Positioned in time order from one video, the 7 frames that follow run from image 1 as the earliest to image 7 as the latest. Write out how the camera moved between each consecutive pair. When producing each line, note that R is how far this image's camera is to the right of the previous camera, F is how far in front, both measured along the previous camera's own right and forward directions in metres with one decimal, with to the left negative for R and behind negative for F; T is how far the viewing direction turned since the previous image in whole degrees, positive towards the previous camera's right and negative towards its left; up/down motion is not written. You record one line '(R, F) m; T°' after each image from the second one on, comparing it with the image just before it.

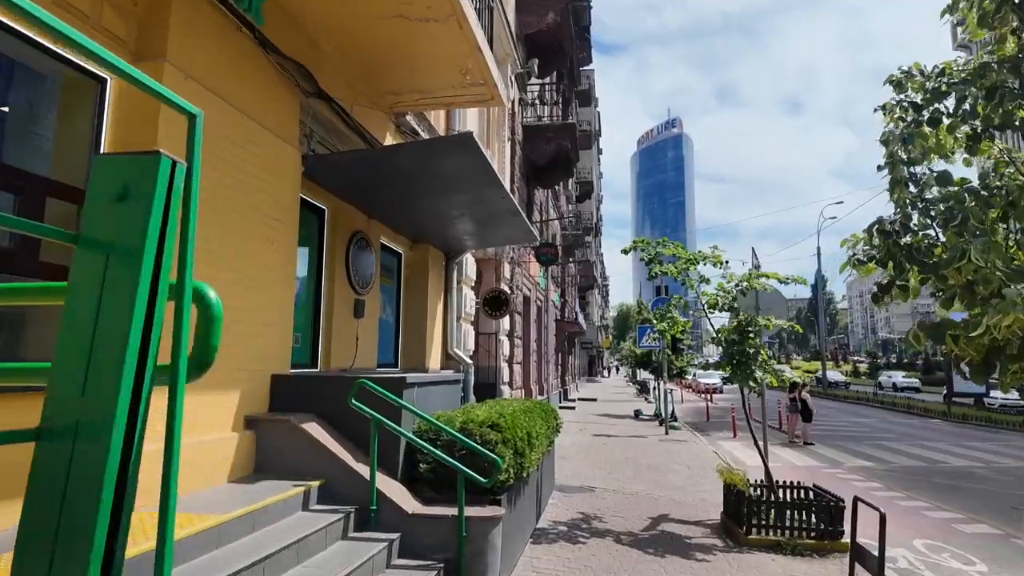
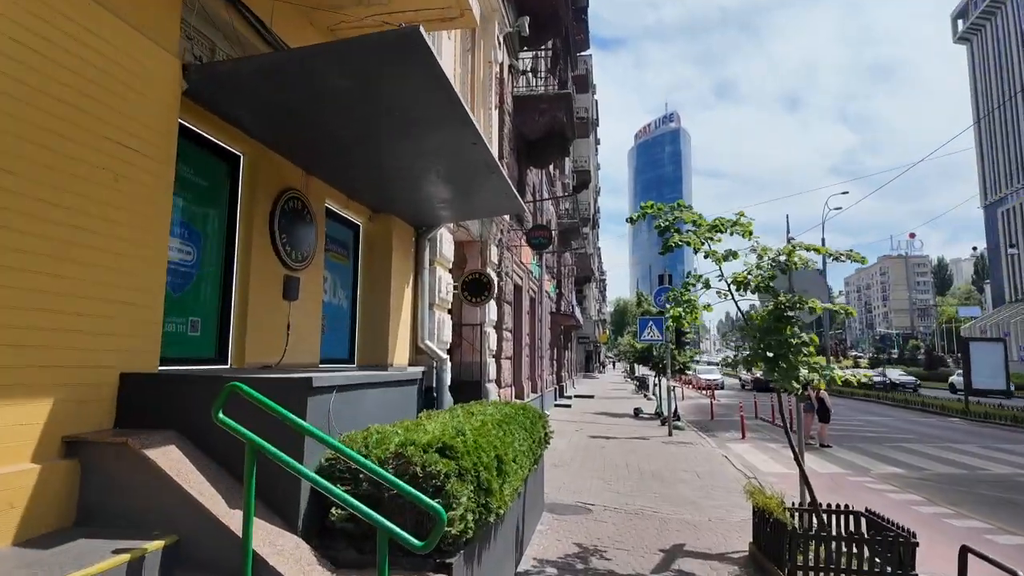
(+0.2, +1.5) m; 0°
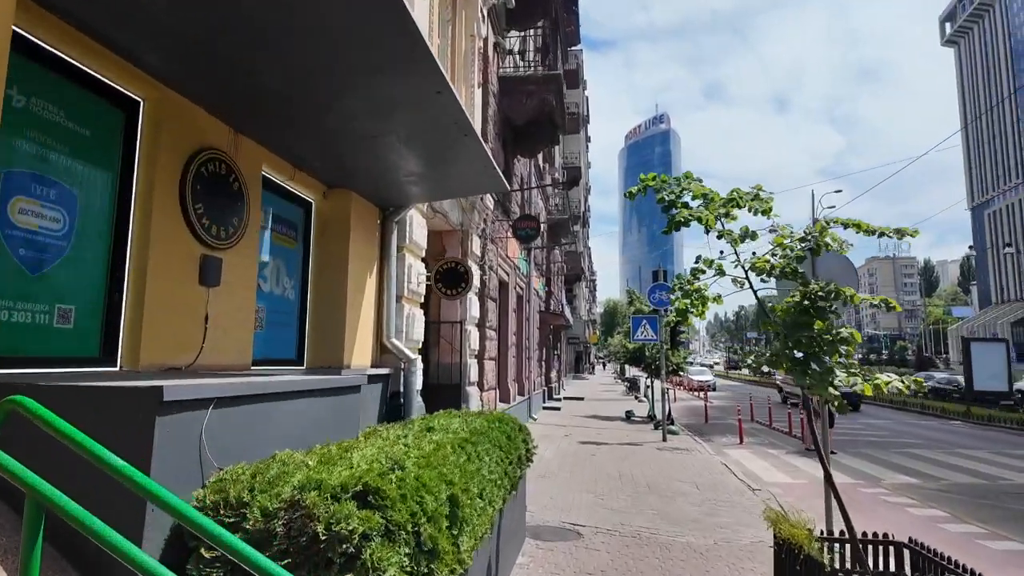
(+0.1, +1.0) m; +1°
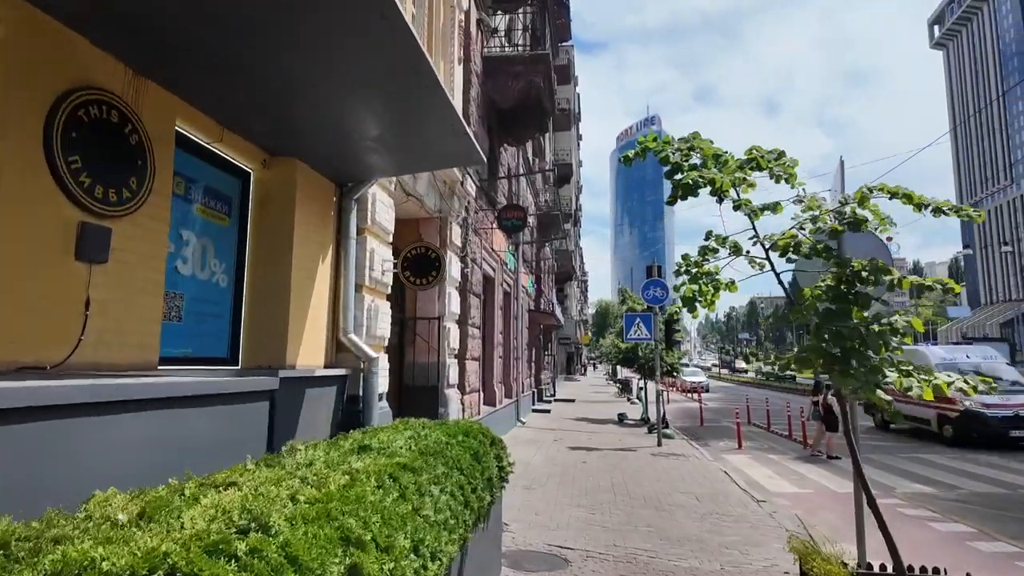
(+0.1, +0.9) m; +1°
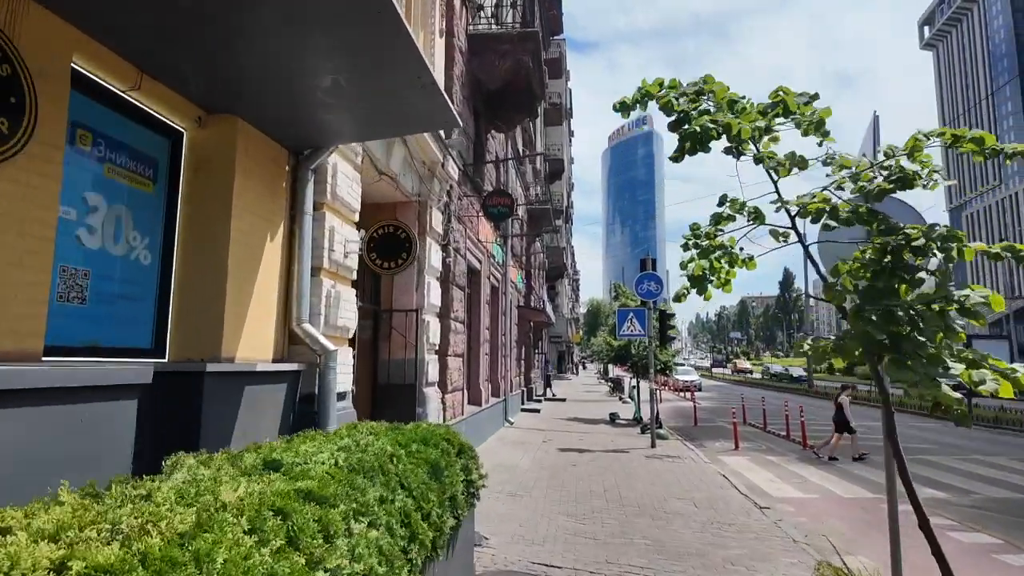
(+0.1, +0.7) m; +1°
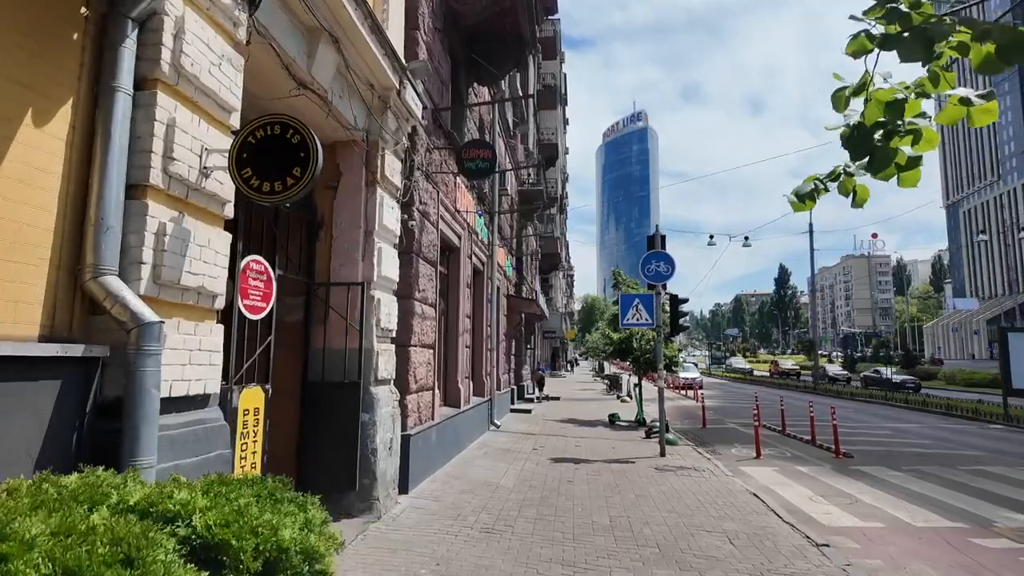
(+0.2, +2.1) m; +1°
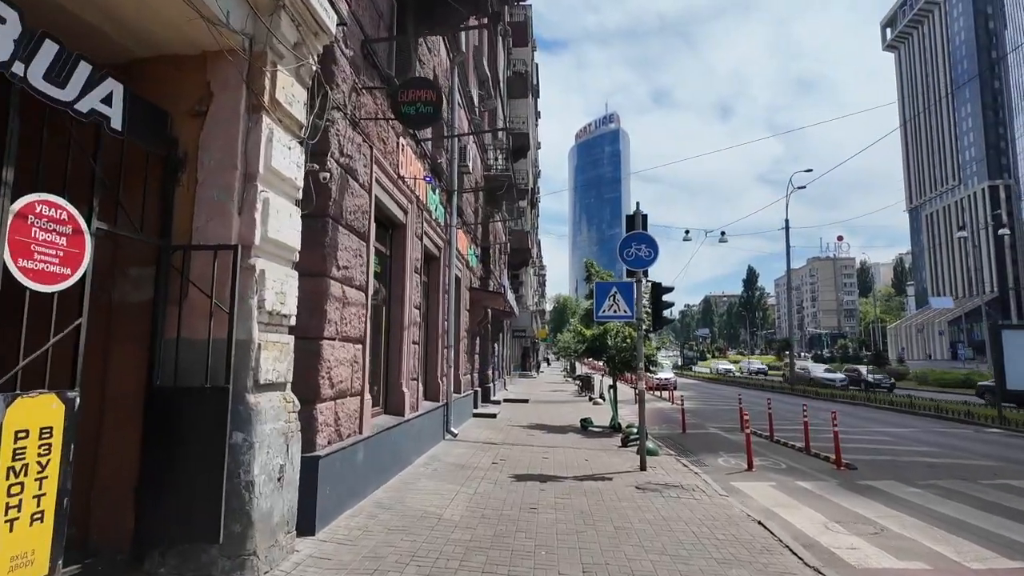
(+0.3, +1.8) m; +3°
